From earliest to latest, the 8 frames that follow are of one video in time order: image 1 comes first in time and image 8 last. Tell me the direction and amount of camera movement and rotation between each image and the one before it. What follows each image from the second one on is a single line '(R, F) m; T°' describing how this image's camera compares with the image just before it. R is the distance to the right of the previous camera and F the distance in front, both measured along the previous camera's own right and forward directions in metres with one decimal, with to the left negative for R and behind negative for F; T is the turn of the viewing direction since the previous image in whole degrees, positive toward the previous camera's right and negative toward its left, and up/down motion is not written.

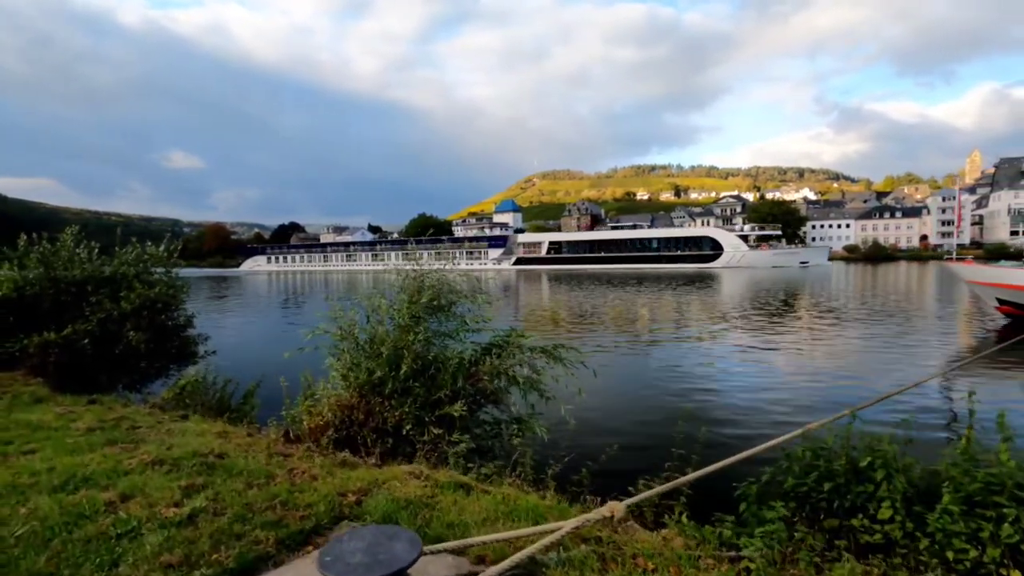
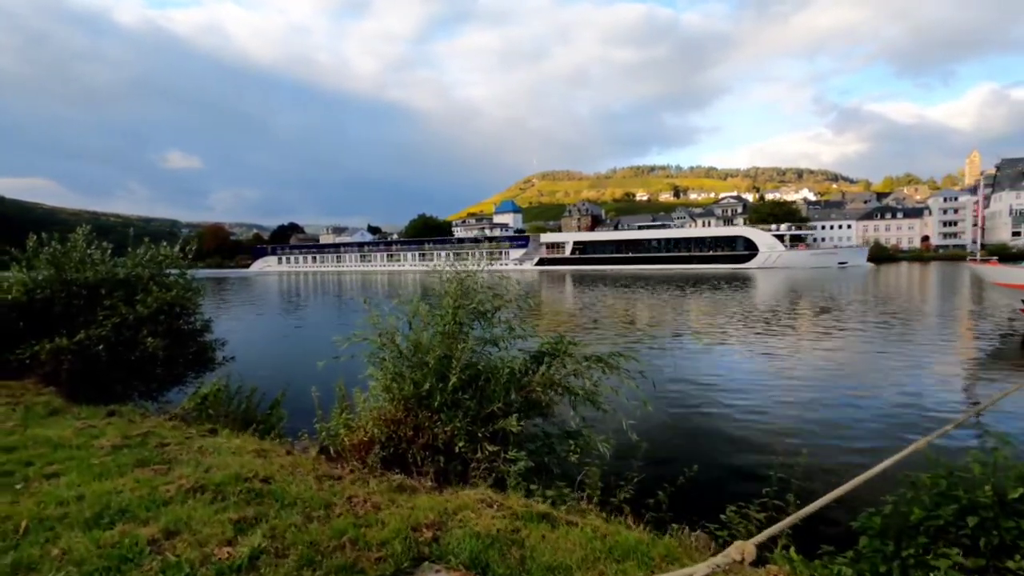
(-0.8, +0.7) m; 0°
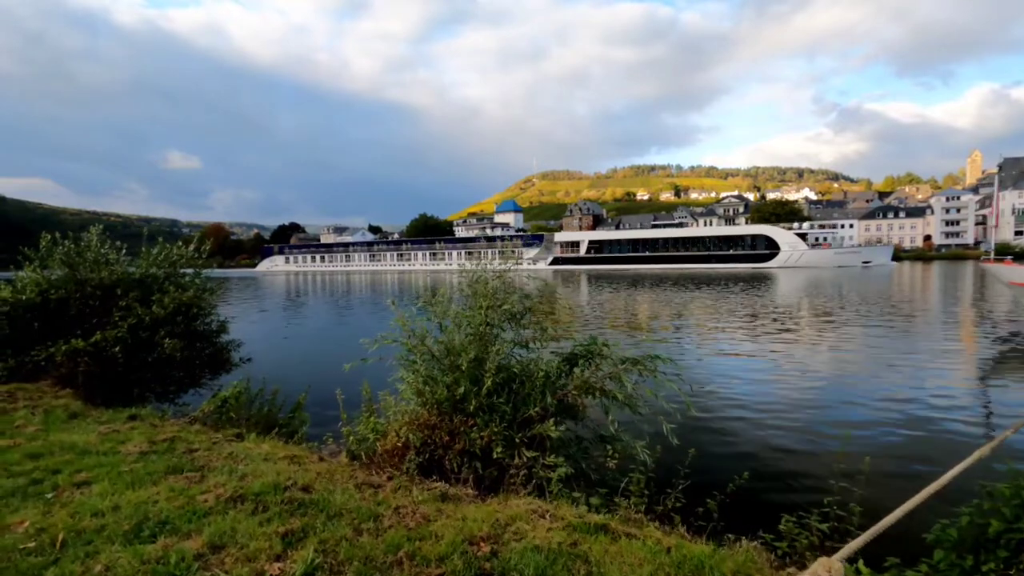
(-0.5, +0.2) m; 0°
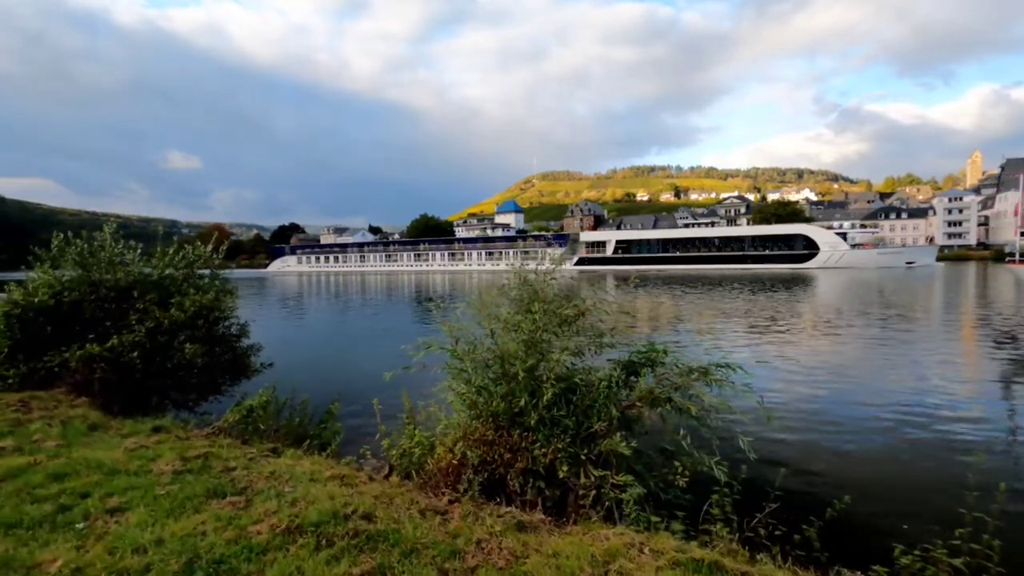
(-0.8, +0.7) m; 0°
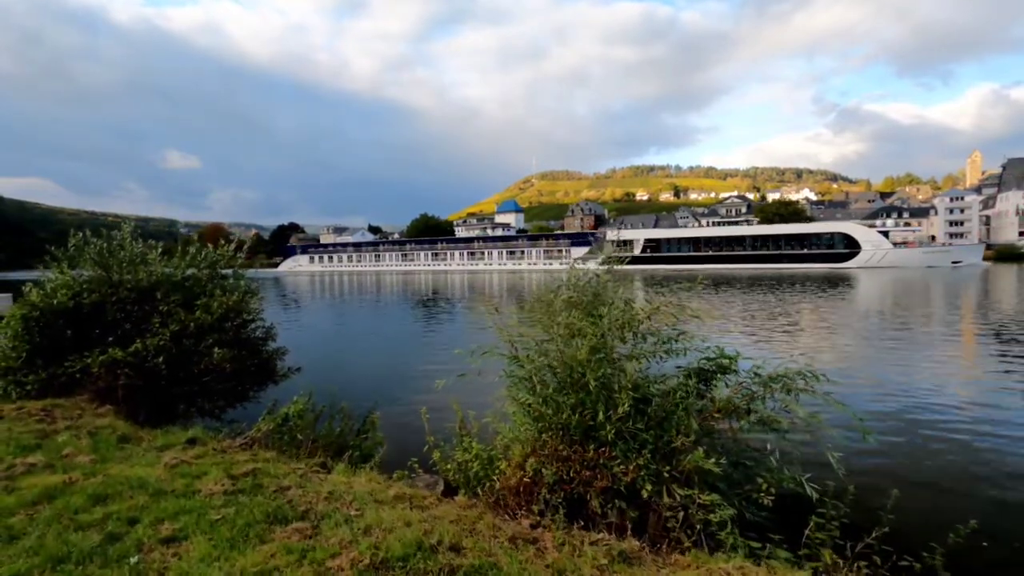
(-0.8, +0.6) m; 0°
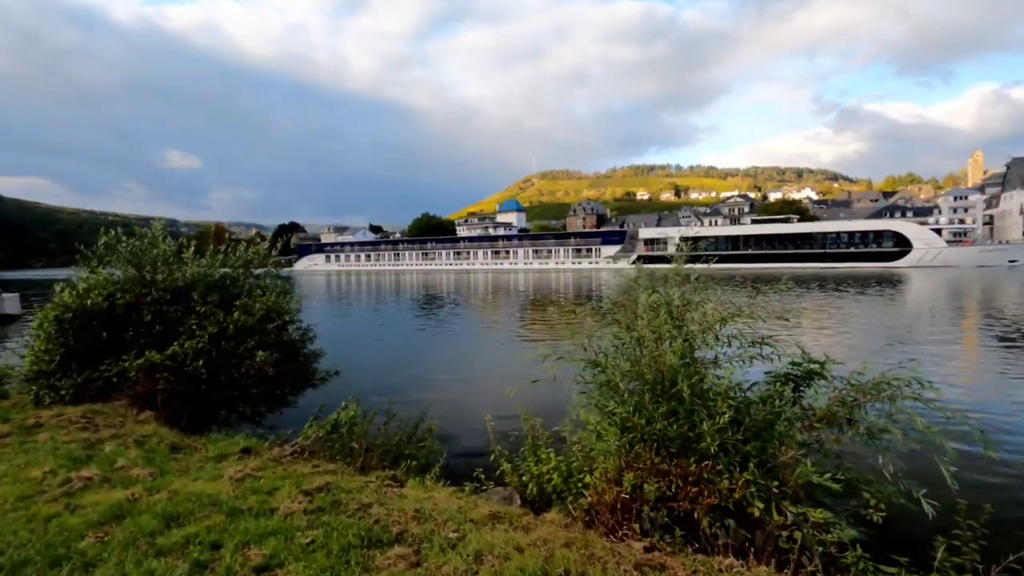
(-1.0, +0.5) m; 0°
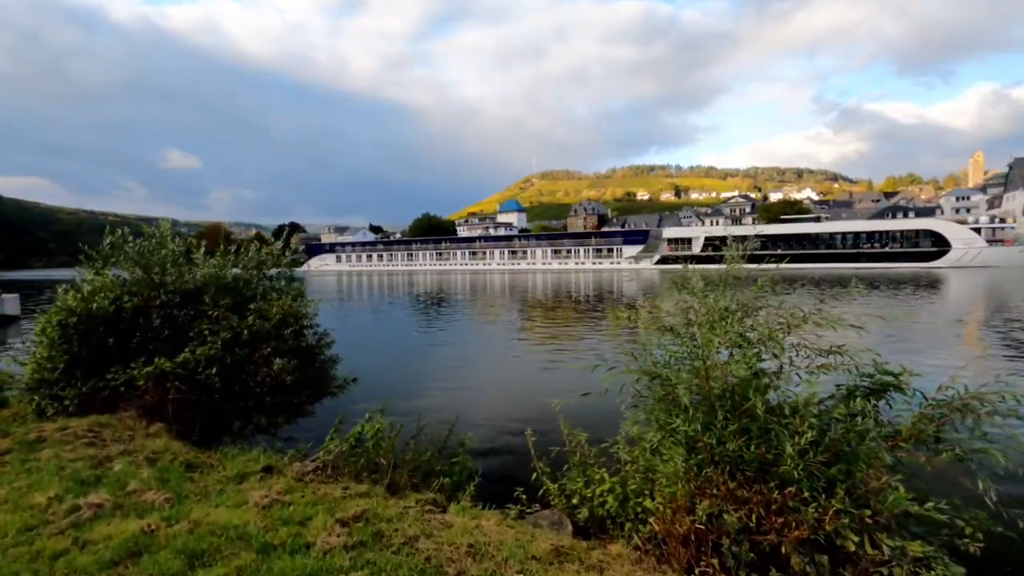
(-0.6, +0.7) m; 0°
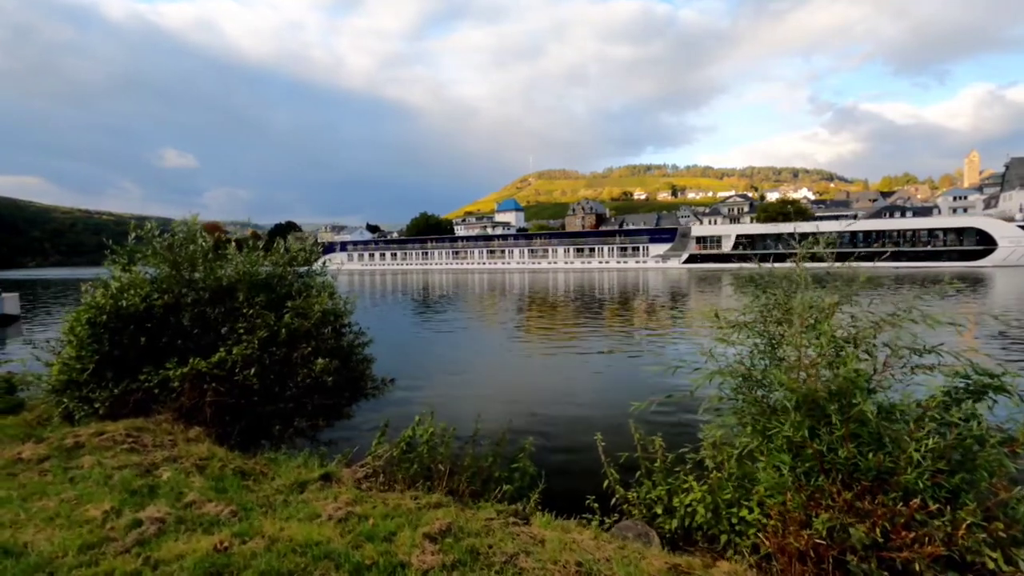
(-0.9, +0.5) m; 0°
